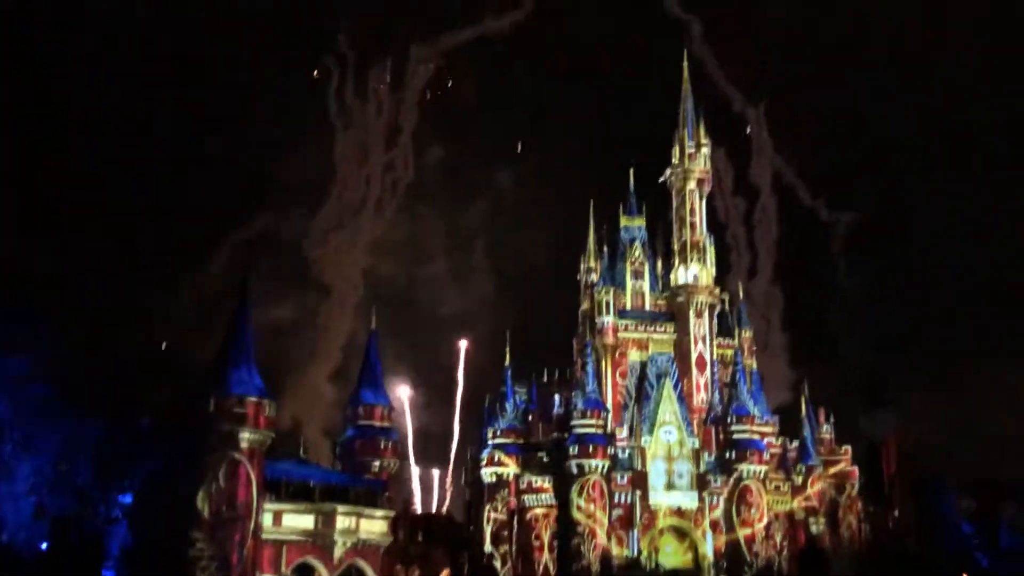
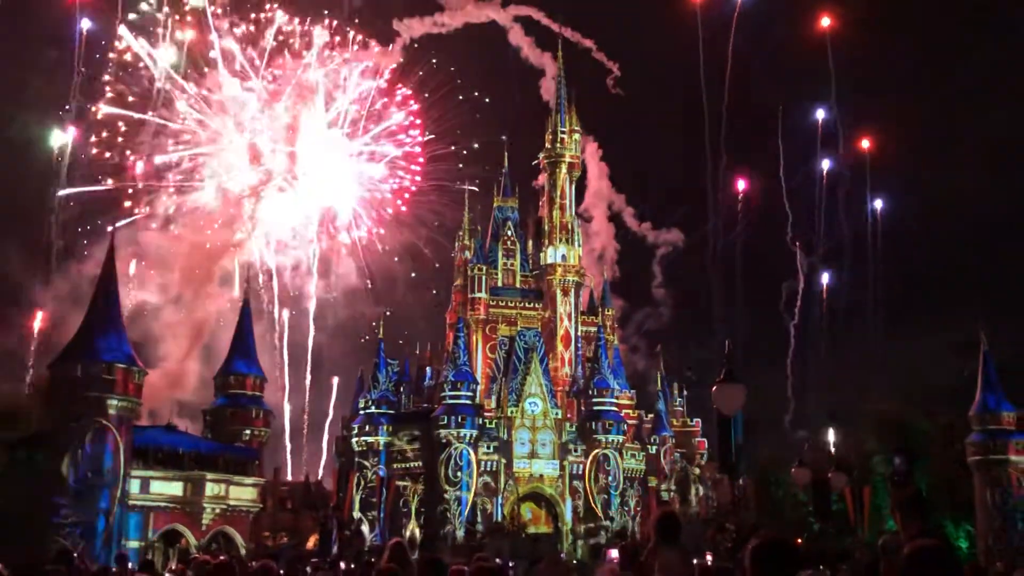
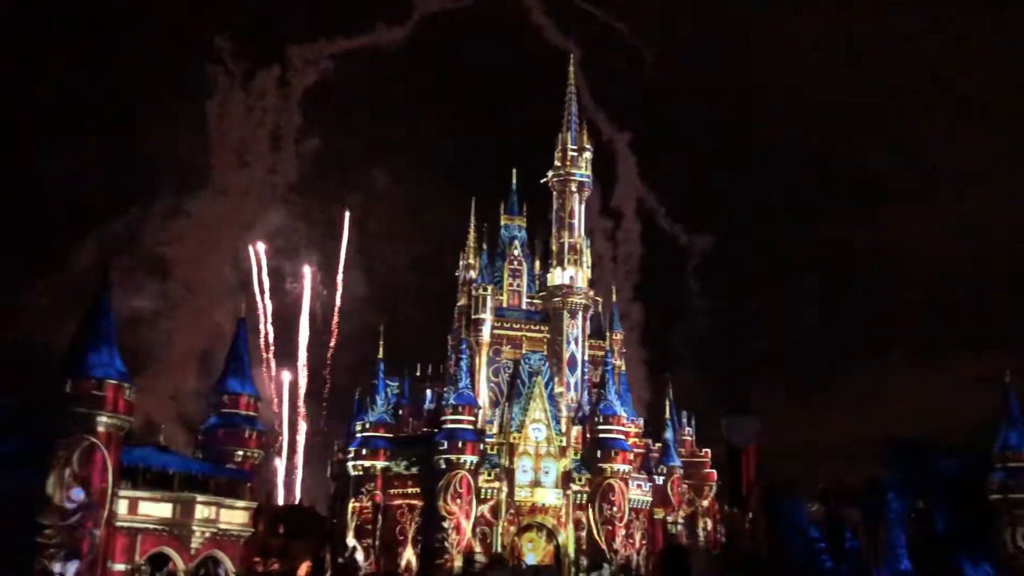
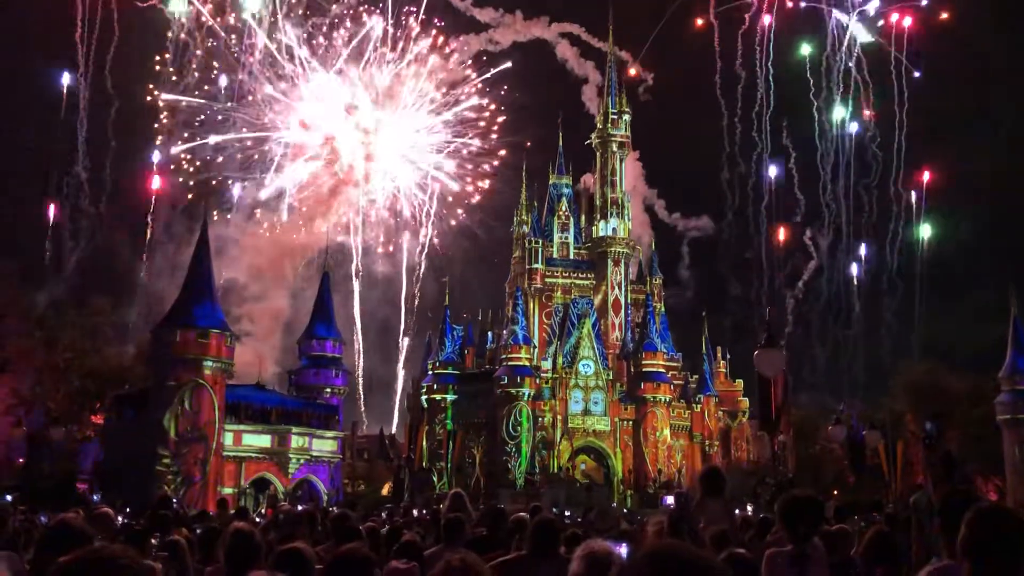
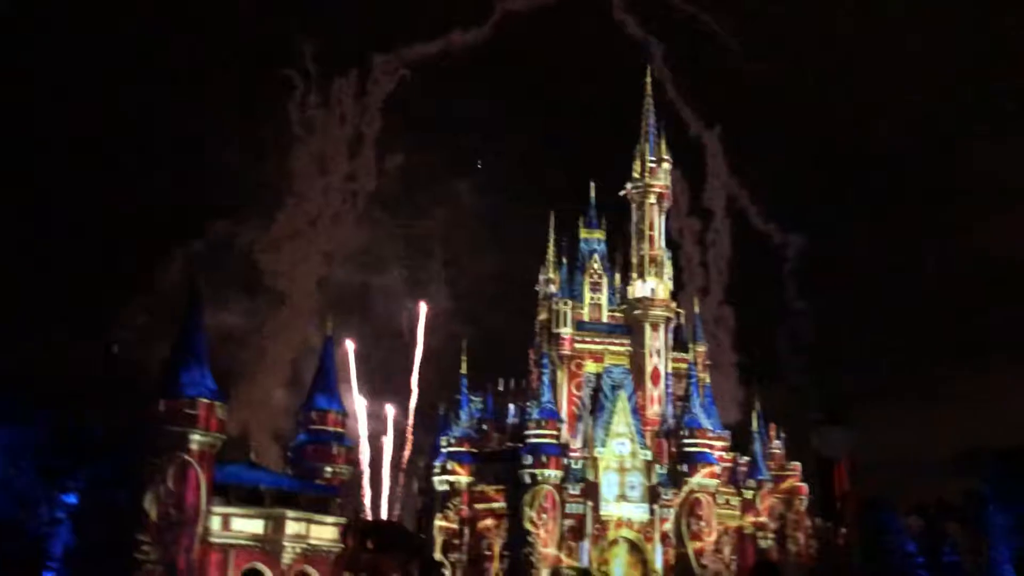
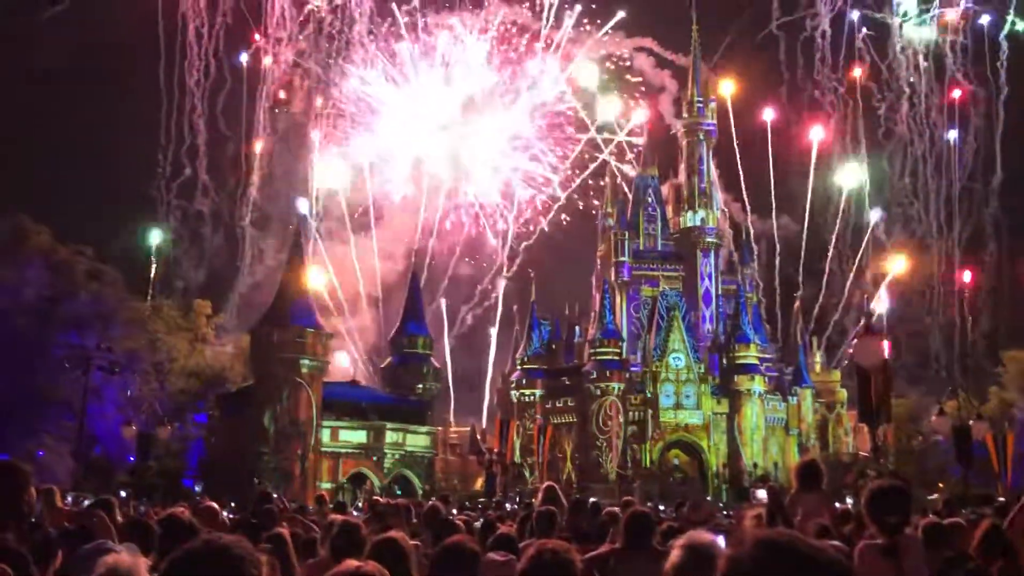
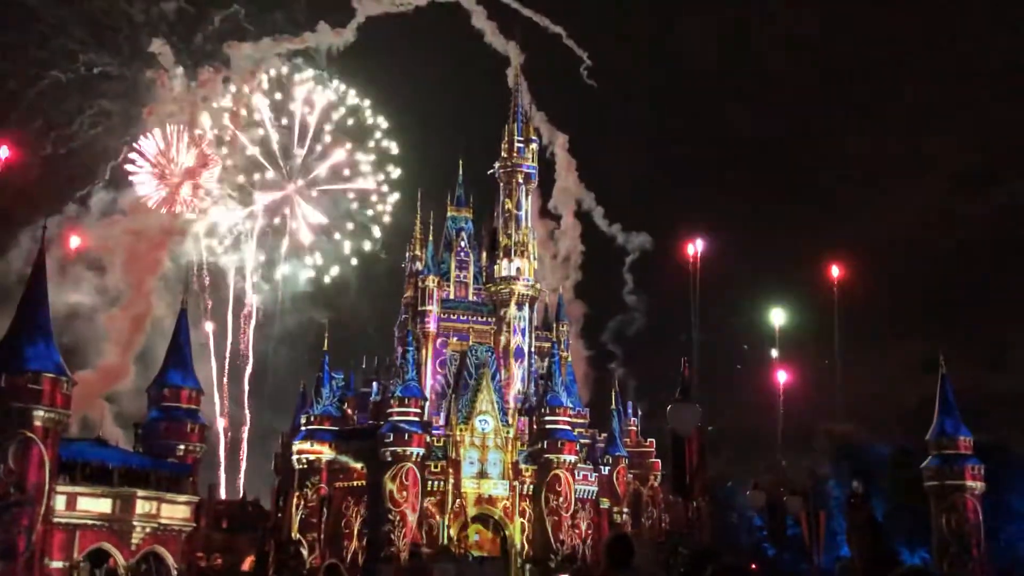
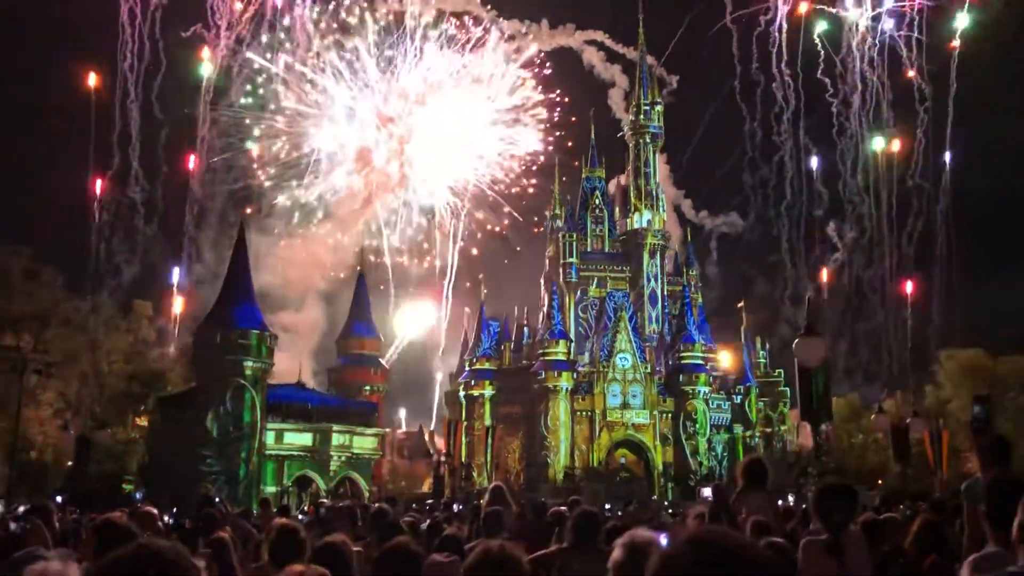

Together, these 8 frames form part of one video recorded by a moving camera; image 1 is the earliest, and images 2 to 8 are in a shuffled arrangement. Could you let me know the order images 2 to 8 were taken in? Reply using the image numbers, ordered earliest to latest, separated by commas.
5, 3, 7, 2, 4, 8, 6
